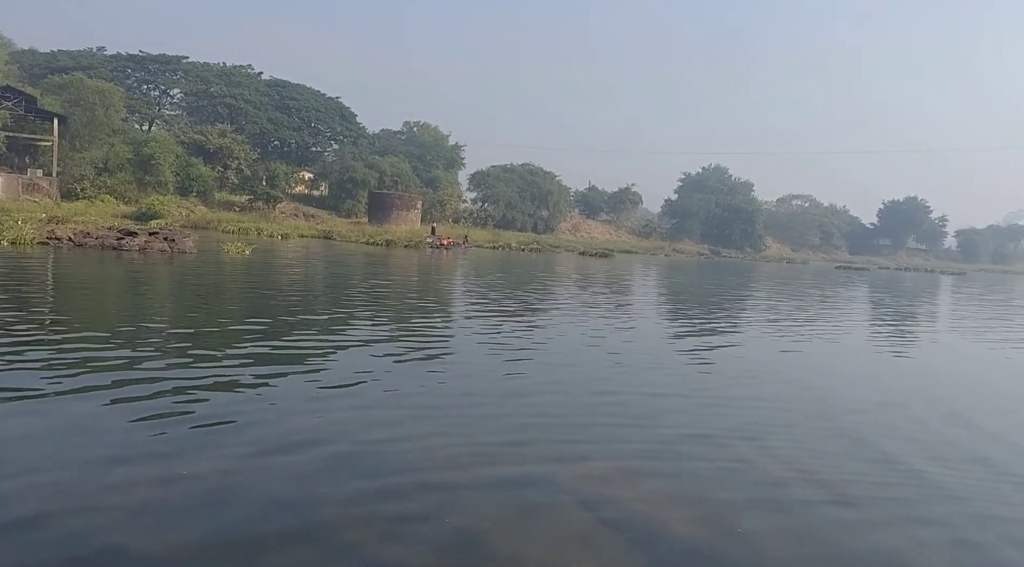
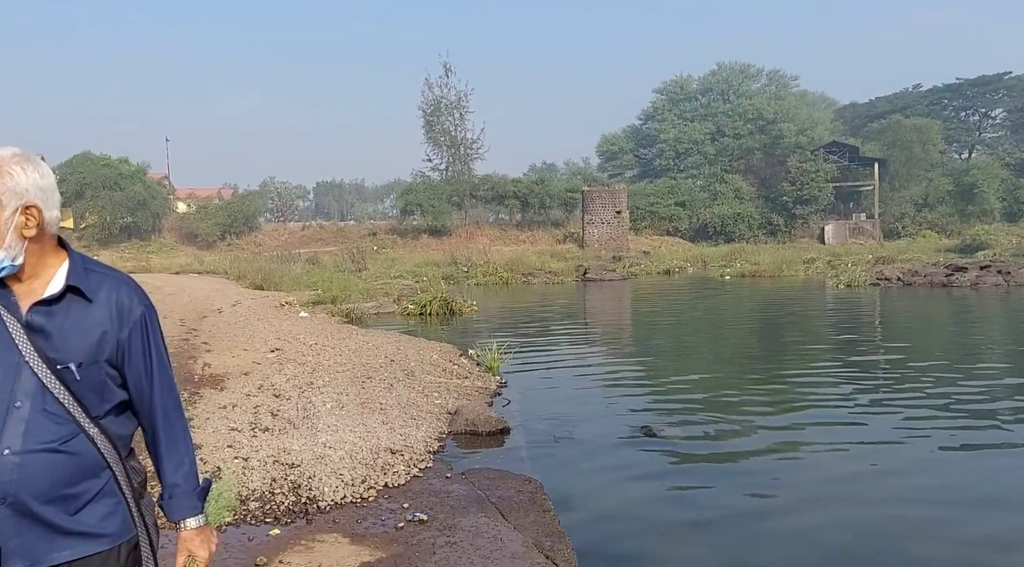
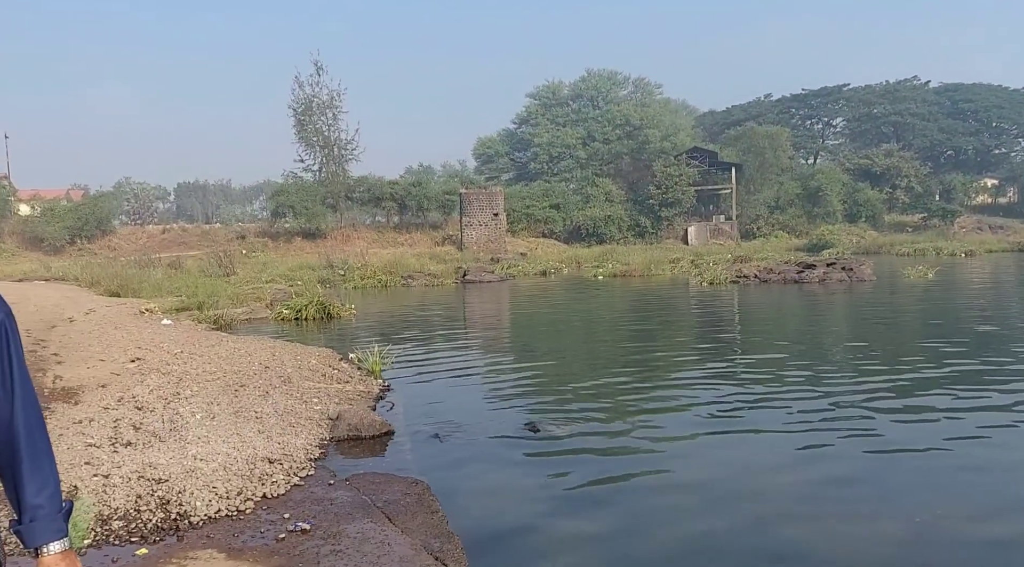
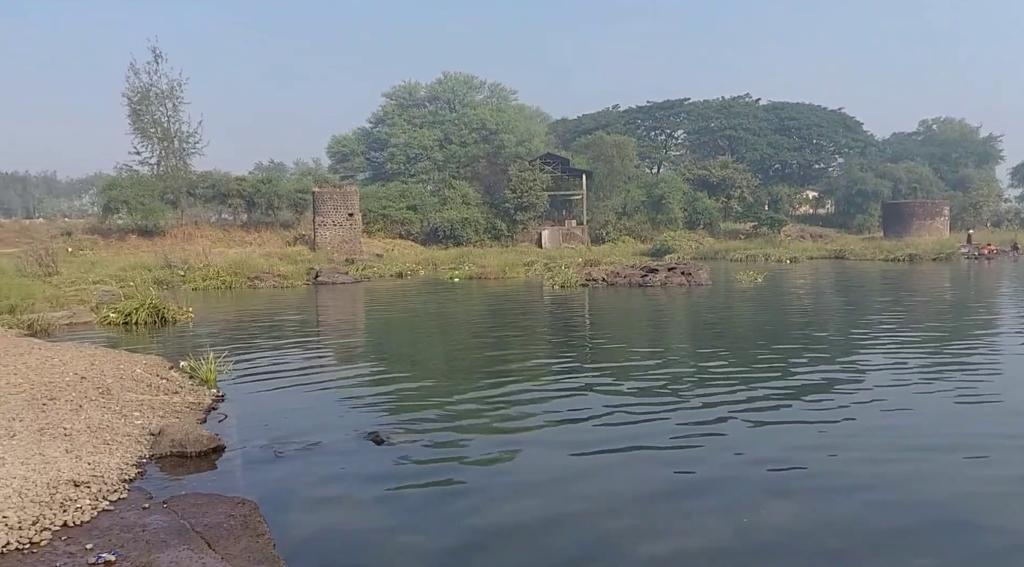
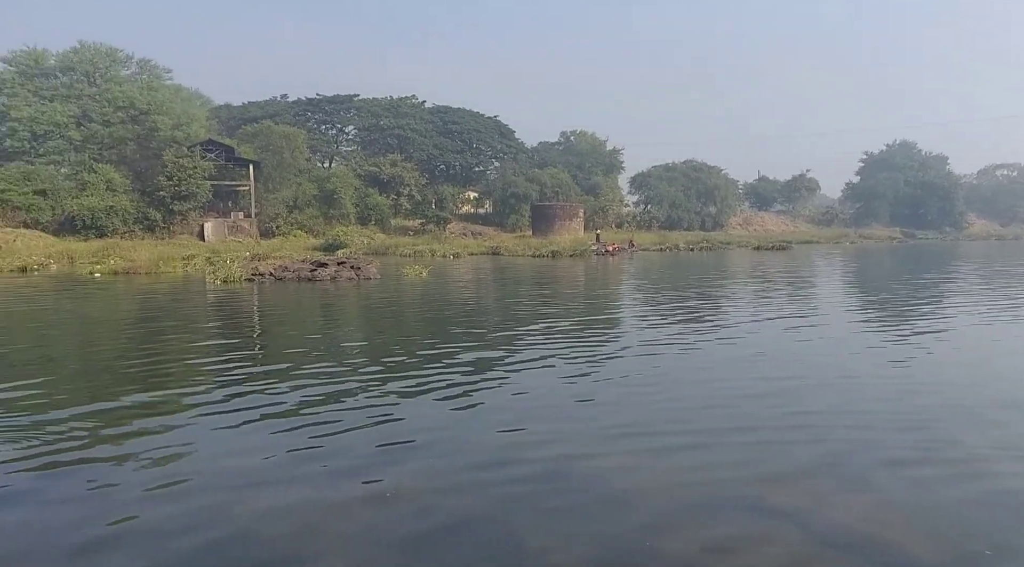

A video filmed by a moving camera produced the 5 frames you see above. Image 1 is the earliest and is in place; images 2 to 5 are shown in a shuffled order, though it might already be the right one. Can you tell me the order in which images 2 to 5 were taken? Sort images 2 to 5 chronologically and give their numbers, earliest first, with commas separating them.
5, 4, 3, 2
